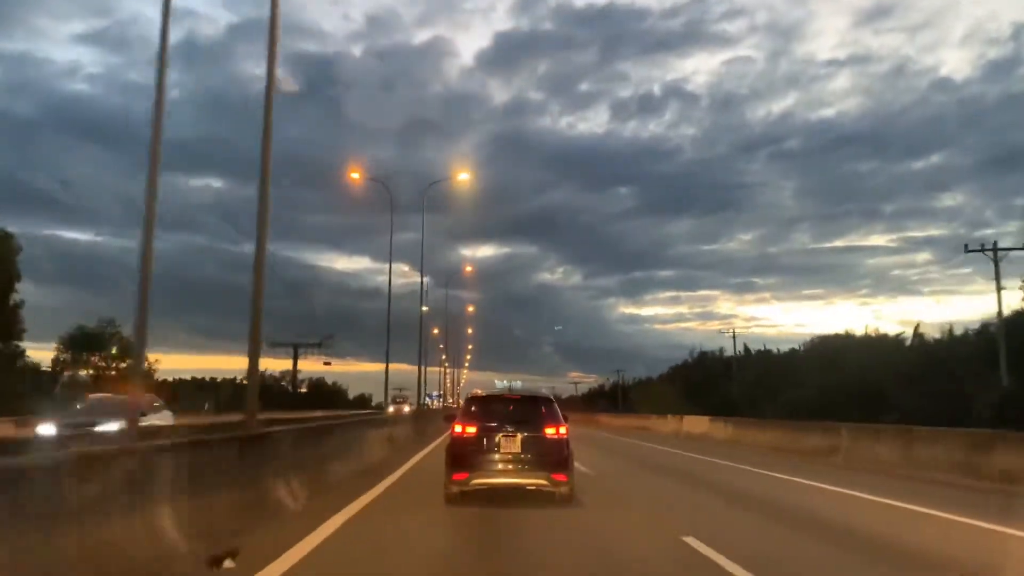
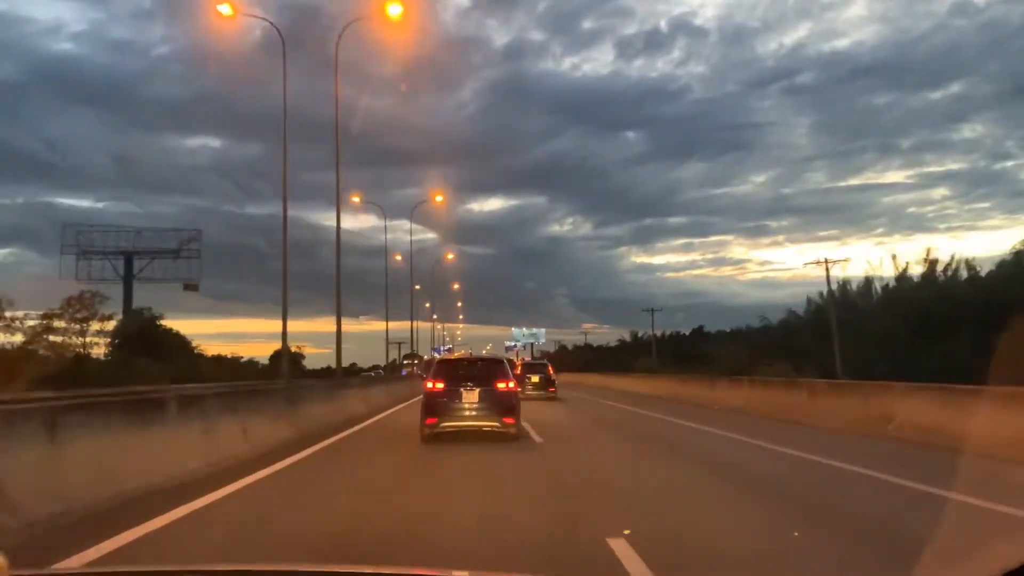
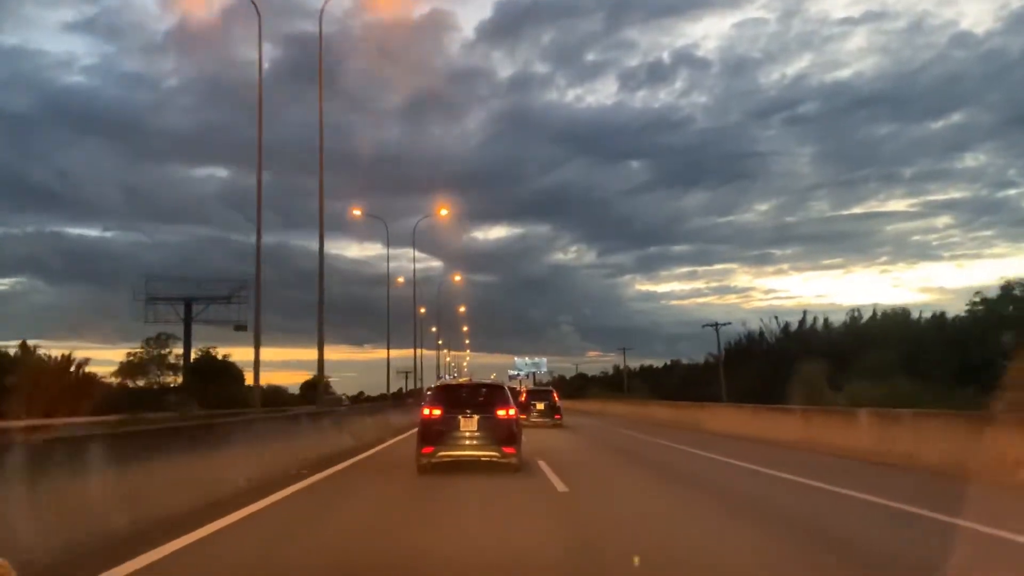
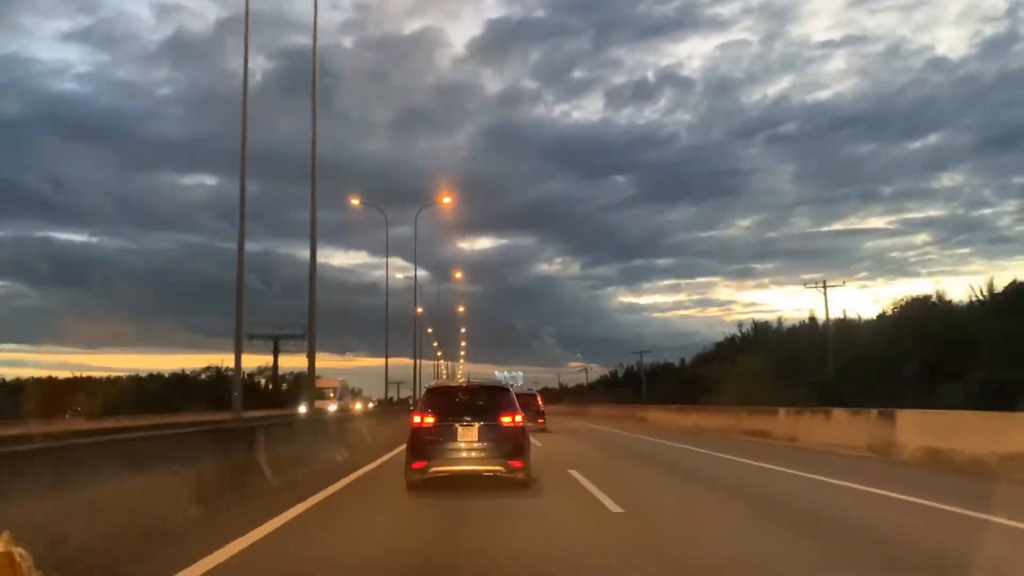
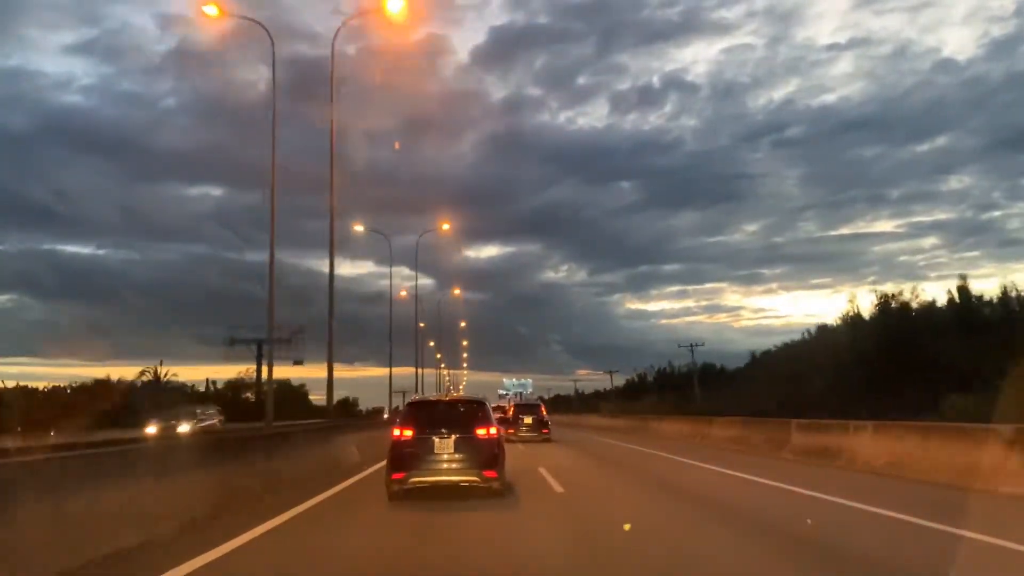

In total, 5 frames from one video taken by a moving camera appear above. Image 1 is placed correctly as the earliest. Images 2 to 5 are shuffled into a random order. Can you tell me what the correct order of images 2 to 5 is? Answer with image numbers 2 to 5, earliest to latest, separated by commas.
4, 5, 3, 2
